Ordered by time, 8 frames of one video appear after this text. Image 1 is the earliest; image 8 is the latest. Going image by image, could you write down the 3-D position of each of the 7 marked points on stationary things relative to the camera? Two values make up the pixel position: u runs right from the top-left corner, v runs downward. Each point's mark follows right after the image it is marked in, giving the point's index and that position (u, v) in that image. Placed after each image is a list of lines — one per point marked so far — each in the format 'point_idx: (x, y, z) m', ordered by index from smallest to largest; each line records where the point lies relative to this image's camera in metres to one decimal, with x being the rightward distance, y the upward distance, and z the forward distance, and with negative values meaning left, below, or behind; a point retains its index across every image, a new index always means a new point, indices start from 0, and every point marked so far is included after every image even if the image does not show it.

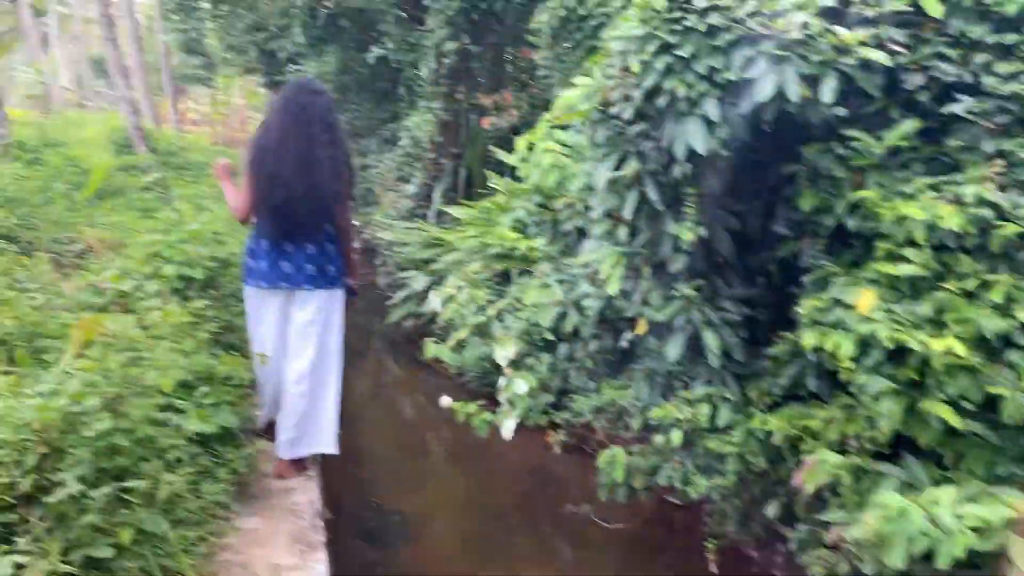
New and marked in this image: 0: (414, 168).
0: (-0.8, +0.9, +6.5) m
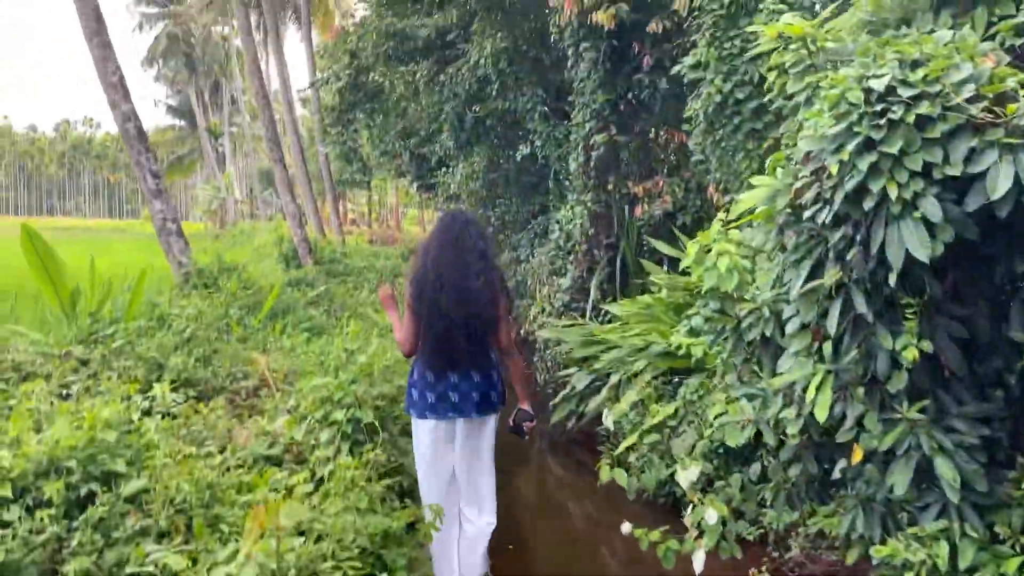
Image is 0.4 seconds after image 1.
0: (+0.4, +0.2, +6.4) m
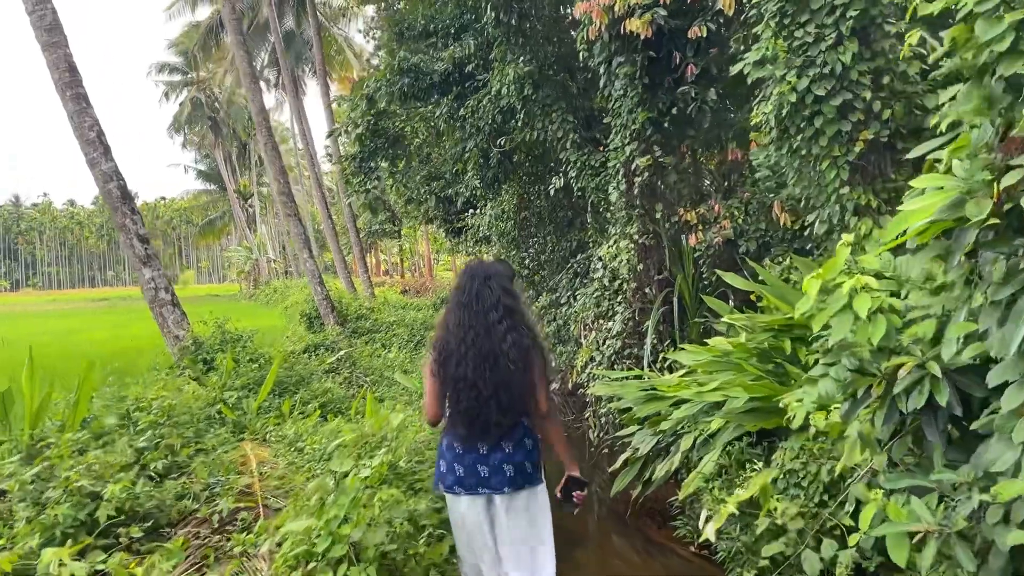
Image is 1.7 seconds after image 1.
0: (+0.7, -0.1, +5.7) m
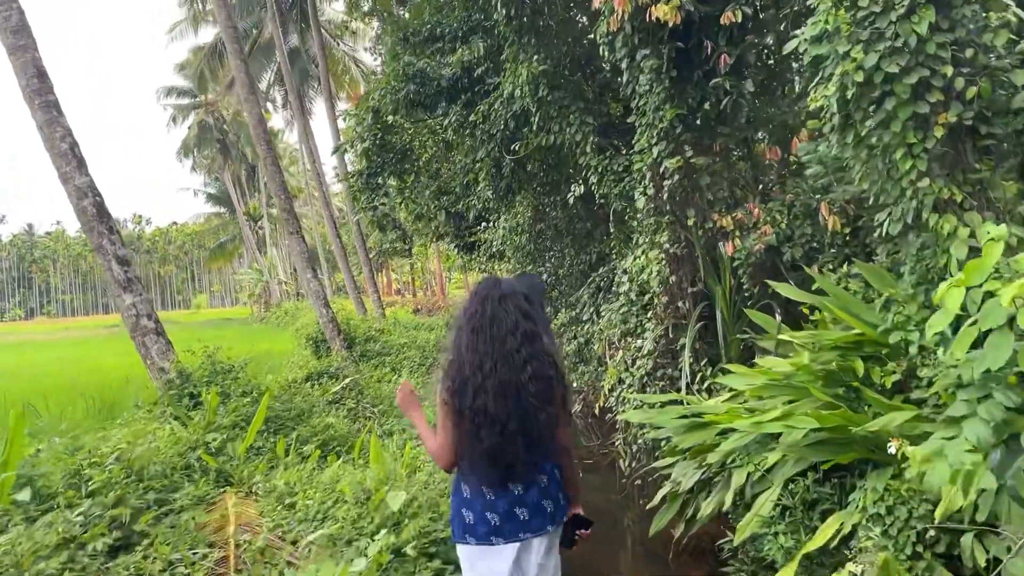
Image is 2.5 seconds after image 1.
0: (+0.8, -0.2, +5.2) m
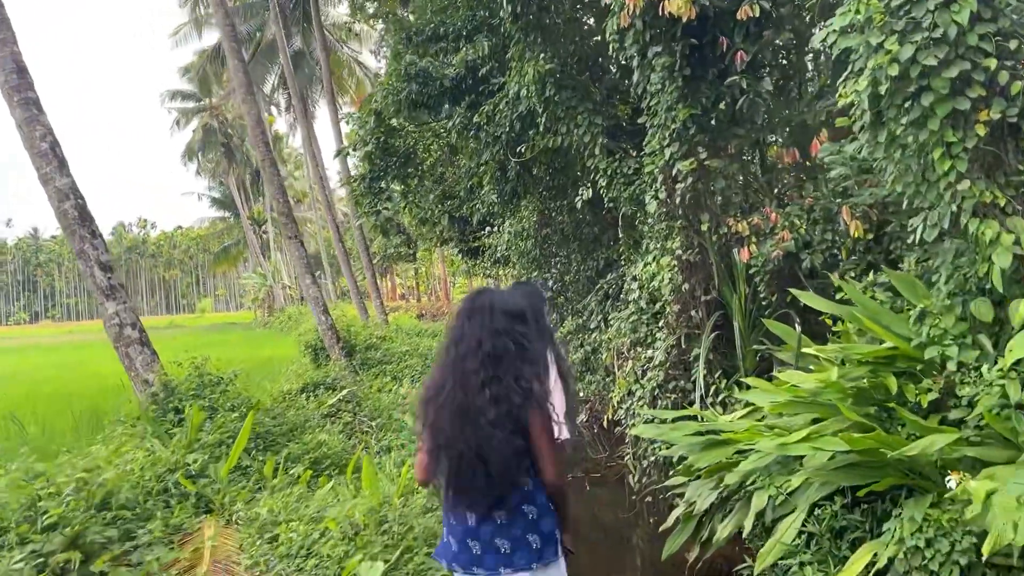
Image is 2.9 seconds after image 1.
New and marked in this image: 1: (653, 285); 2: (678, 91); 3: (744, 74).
0: (+0.9, -0.3, +5.0) m
1: (+0.8, 0.0, +5.0) m
2: (+0.9, +1.1, +4.4) m
3: (+1.2, +1.1, +4.4) m
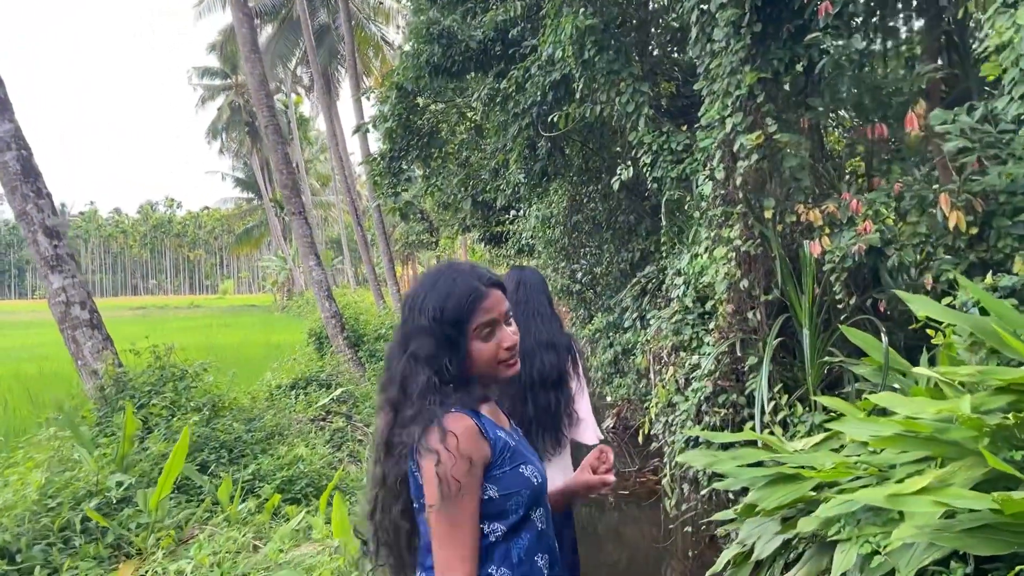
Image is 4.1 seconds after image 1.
0: (+1.0, -0.2, +4.3) m
1: (+1.0, 0.0, +4.3) m
2: (+1.0, +1.1, +3.7) m
3: (+1.4, +1.1, +3.6) m
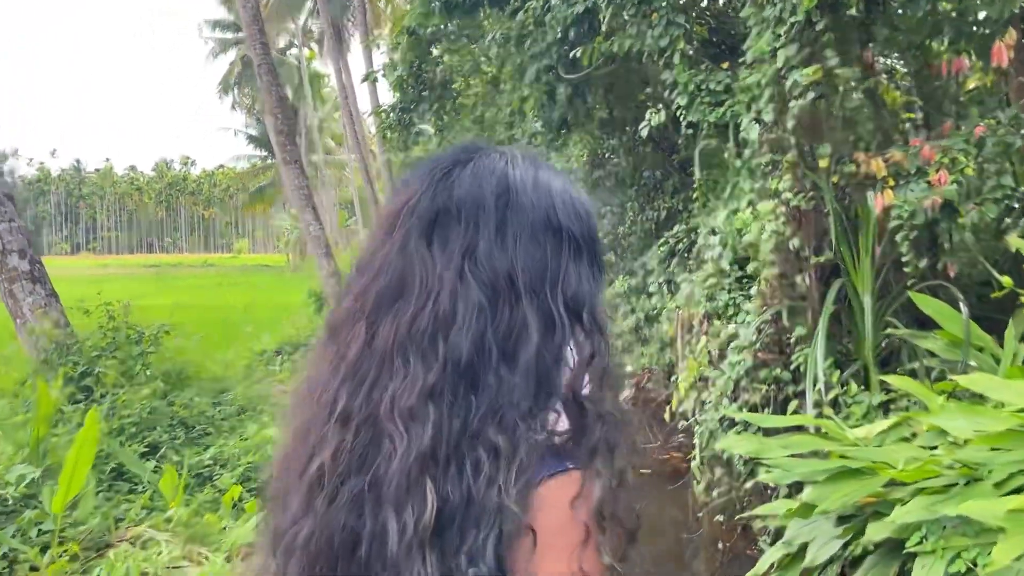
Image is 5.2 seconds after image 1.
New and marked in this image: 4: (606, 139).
0: (+1.0, 0.0, +3.8) m
1: (+1.0, +0.2, +3.8) m
2: (+1.1, +1.2, +3.2) m
3: (+1.5, +1.3, +3.1) m
4: (+0.7, +1.1, +6.0) m
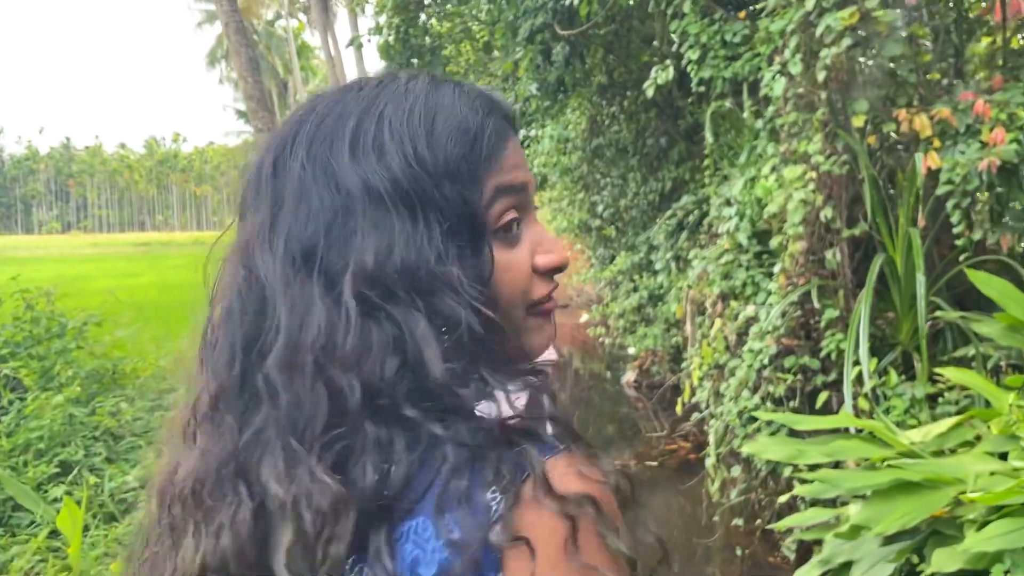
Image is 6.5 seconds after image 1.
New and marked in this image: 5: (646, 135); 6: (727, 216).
0: (+1.0, 0.0, +3.4) m
1: (+1.0, +0.3, +3.4) m
2: (+1.1, +1.3, +2.7) m
3: (+1.4, +1.4, +2.6) m
4: (+0.6, +1.2, +5.5) m
5: (+0.9, +1.0, +5.3) m
6: (+0.9, +0.3, +3.6) m
